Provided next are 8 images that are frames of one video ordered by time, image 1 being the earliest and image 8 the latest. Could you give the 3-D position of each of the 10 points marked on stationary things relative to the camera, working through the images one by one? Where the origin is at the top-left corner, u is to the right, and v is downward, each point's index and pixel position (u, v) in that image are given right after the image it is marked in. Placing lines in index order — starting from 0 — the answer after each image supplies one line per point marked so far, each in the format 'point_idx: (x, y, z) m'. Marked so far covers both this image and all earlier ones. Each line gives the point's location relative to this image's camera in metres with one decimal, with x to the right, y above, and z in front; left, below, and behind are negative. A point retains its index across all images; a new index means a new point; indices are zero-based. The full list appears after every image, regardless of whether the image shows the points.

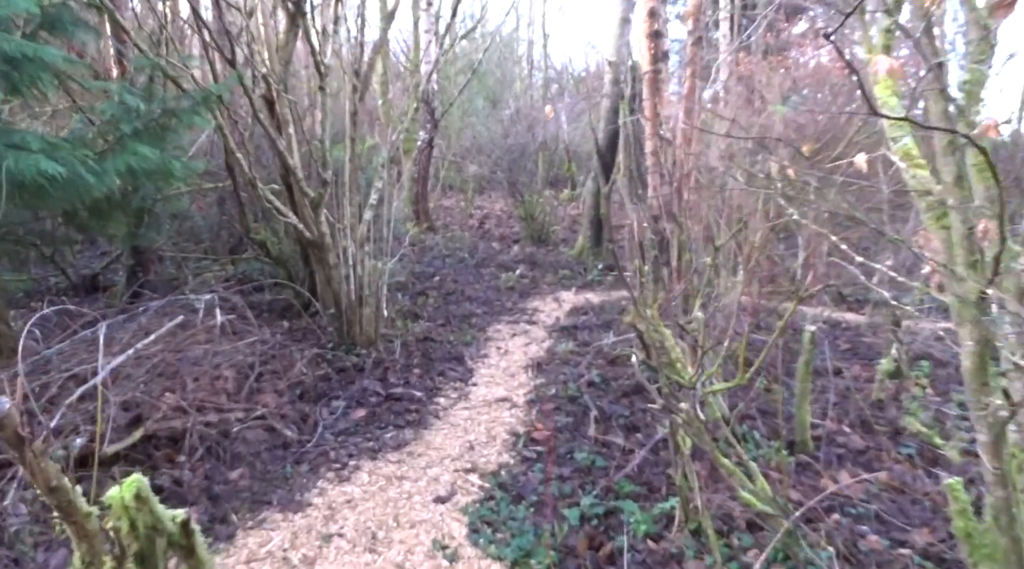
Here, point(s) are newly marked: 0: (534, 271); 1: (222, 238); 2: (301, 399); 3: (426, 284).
0: (+0.3, +0.2, +9.4) m
1: (-3.3, +0.5, +7.9) m
2: (-1.5, -0.8, +4.9) m
3: (-1.0, 0.0, +8.4) m
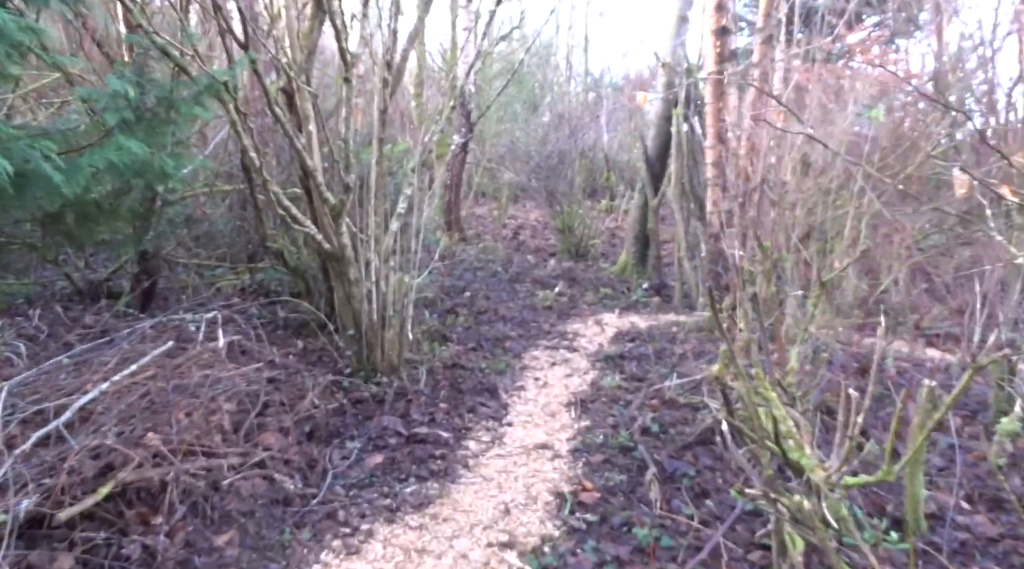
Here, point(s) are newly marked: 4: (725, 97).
0: (+0.7, 0.0, +8.7) m
1: (-2.8, +0.4, +7.4) m
2: (-1.2, -0.9, +4.3) m
3: (-0.6, -0.2, +7.8) m
4: (+1.9, +1.7, +6.3) m
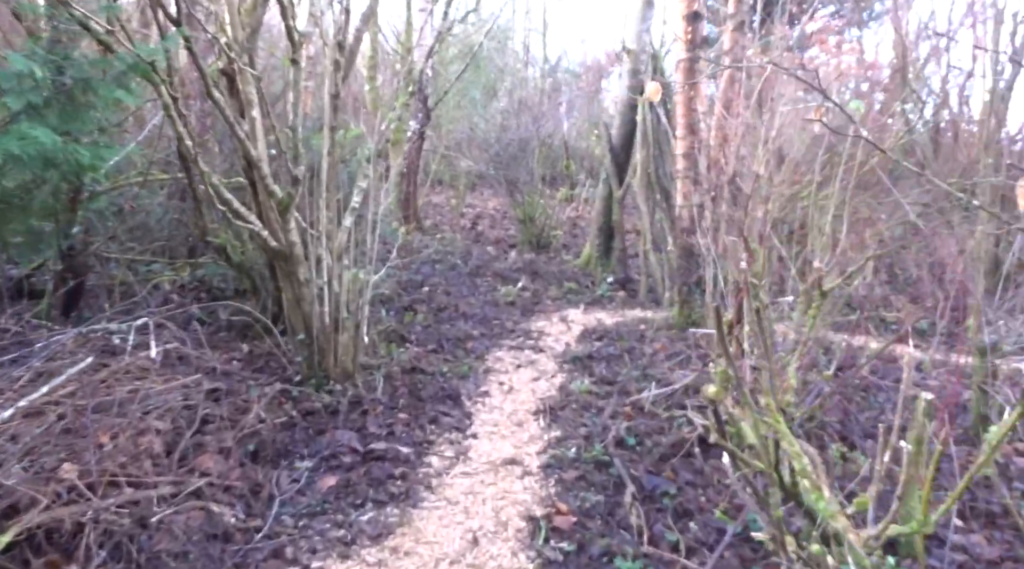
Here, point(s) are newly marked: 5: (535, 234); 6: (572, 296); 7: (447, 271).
0: (+0.3, 0.0, +8.4) m
1: (-3.2, +0.5, +6.8) m
2: (-1.4, -1.0, +3.9) m
3: (-1.0, -0.1, +7.4) m
4: (+1.6, +1.7, +6.0) m
5: (+0.3, +0.7, +10.4) m
6: (+0.7, -0.1, +7.9) m
7: (-0.8, +0.2, +8.8) m
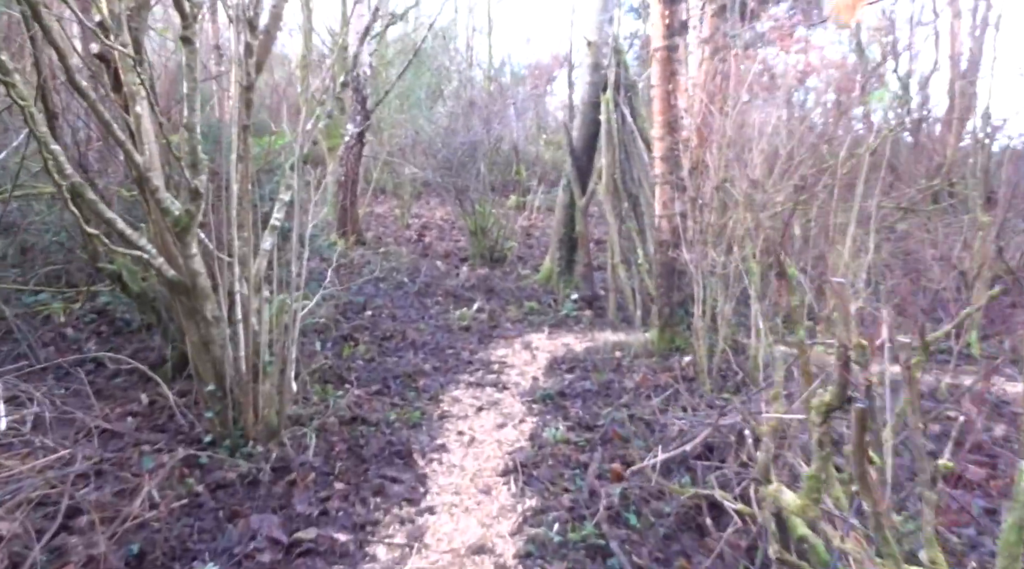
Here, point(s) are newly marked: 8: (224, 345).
0: (-0.2, -0.2, +7.5) m
1: (-3.6, +0.2, +5.7) m
2: (-1.6, -1.2, +2.9) m
3: (-1.5, -0.4, +6.5) m
4: (+1.2, +1.6, +5.3) m
5: (-0.3, +0.5, +9.6) m
6: (+0.2, -0.3, +7.0) m
7: (-1.4, -0.1, +7.9) m
8: (-1.6, -0.3, +3.9) m
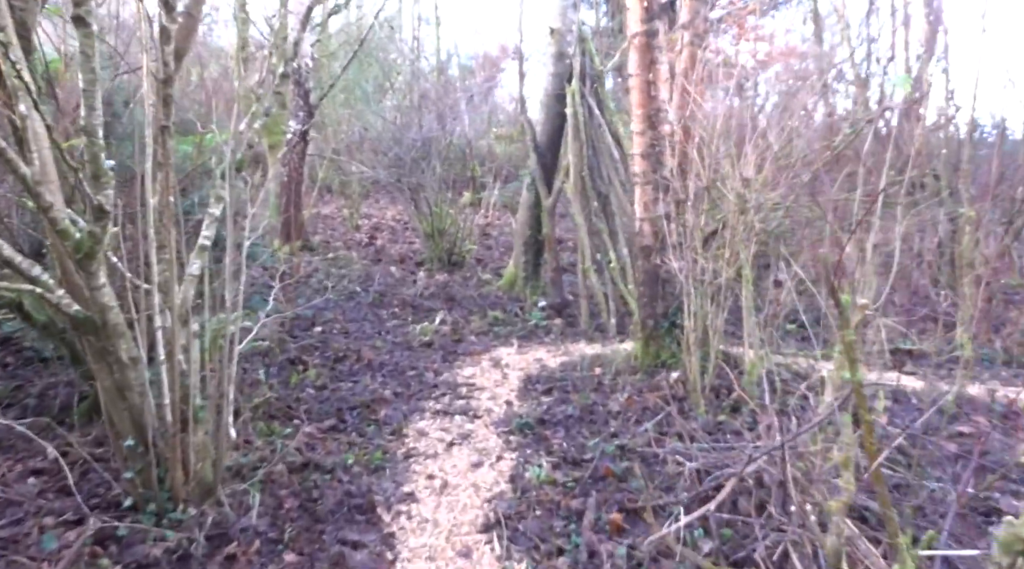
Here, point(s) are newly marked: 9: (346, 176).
0: (-0.6, -0.3, +7.0) m
1: (-3.8, 0.0, +4.9) m
2: (-1.6, -1.3, +2.3) m
3: (-1.7, -0.5, +5.8) m
4: (+1.0, +1.5, +4.8) m
5: (-0.9, +0.4, +9.0) m
6: (-0.1, -0.4, +6.5) m
7: (-1.7, -0.2, +7.2) m
8: (-1.7, -0.5, +3.3) m
9: (-2.7, +1.8, +11.3) m
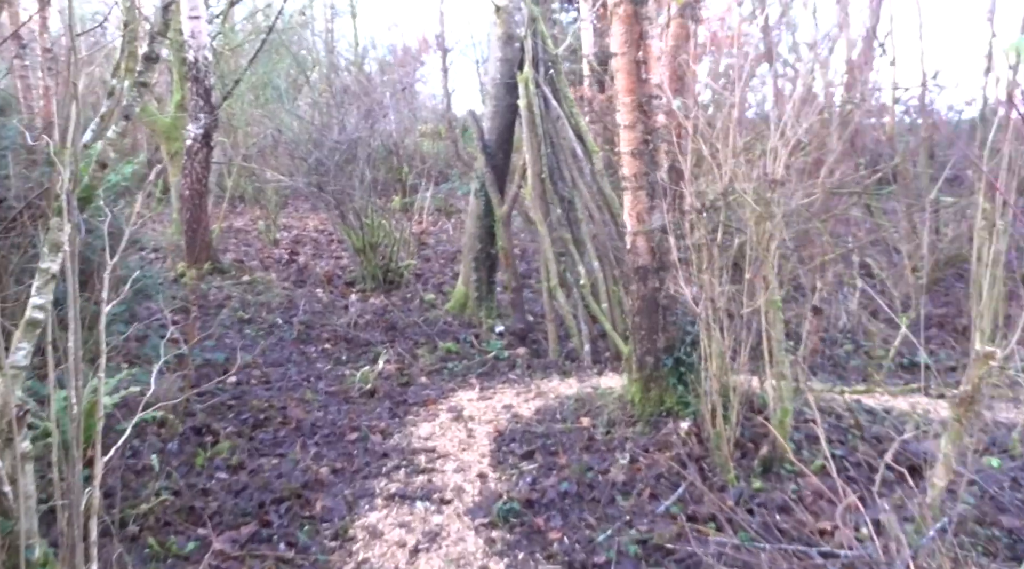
0: (-1.0, -0.5, +5.9) m
1: (-4.0, -0.4, +3.5) m
2: (-1.4, -1.6, +1.1) m
3: (-2.0, -0.8, +4.6) m
4: (+0.7, +1.3, +3.9) m
5: (-1.5, +0.2, +7.9) m
6: (-0.5, -0.6, +5.5) m
7: (-2.2, -0.5, +6.0) m
8: (-1.7, -0.8, +2.1) m
9: (-3.6, +1.4, +10.0) m
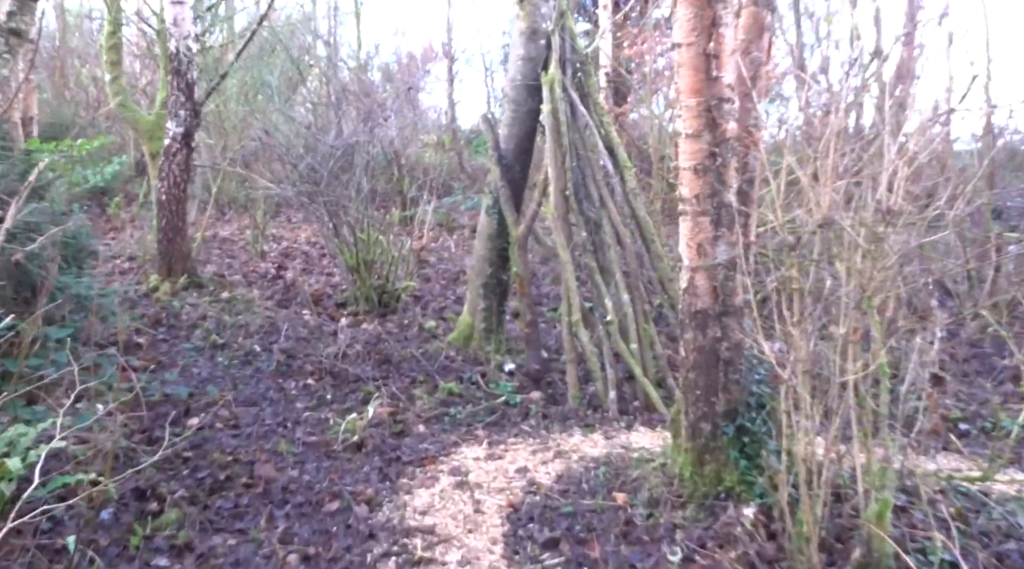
0: (-0.9, -0.7, +5.1) m
1: (-3.9, -0.5, +2.7) m
2: (-1.3, -1.7, +0.3) m
3: (-1.9, -0.9, +3.8) m
4: (+0.9, +1.1, +3.1) m
5: (-1.4, 0.0, +7.1) m
6: (-0.4, -0.8, +4.7) m
7: (-2.1, -0.6, +5.2) m
8: (-1.6, -0.9, +1.3) m
9: (-3.5, +1.2, +9.2) m
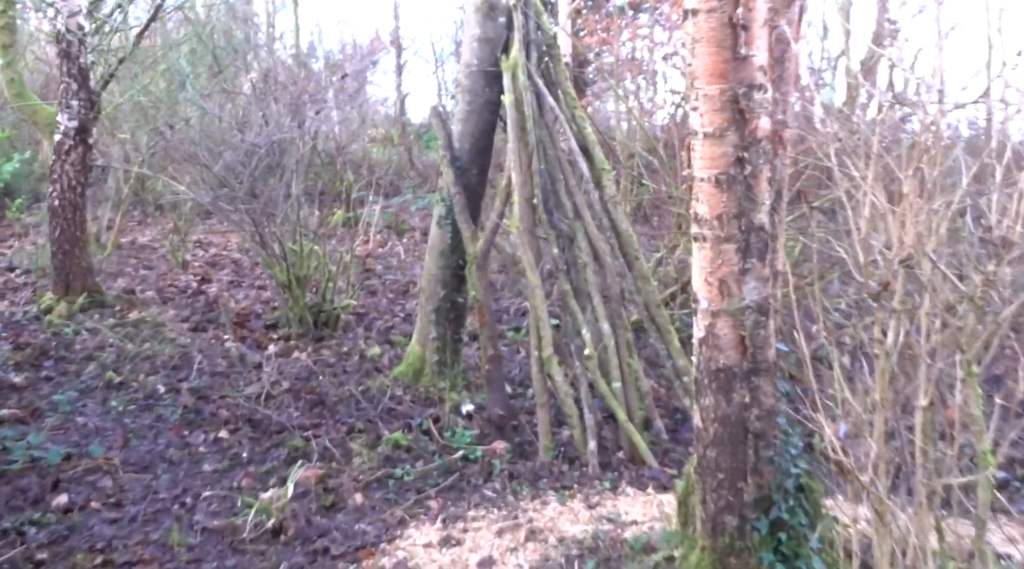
0: (-1.1, -0.9, +4.2) m
1: (-4.0, -0.7, +1.6) m
2: (-1.3, -1.9, -0.6) m
3: (-2.1, -1.1, +2.8) m
4: (+0.7, +0.9, +2.3) m
5: (-1.8, -0.2, +6.1) m
6: (-0.6, -1.0, +3.8) m
7: (-2.3, -0.8, +4.2) m
8: (-1.6, -1.1, +0.3) m
9: (-4.0, +1.1, +8.1) m
